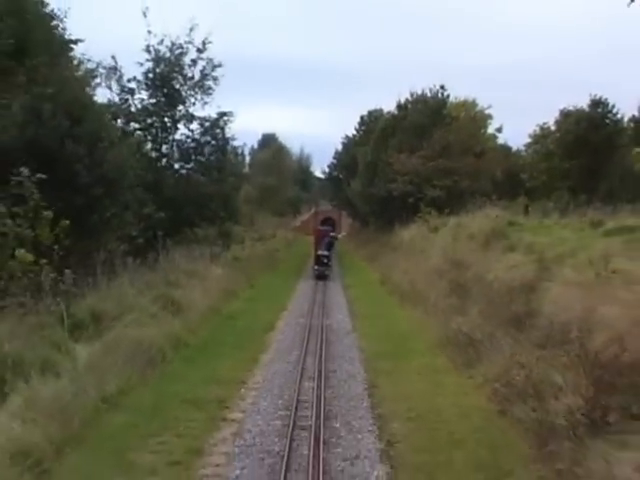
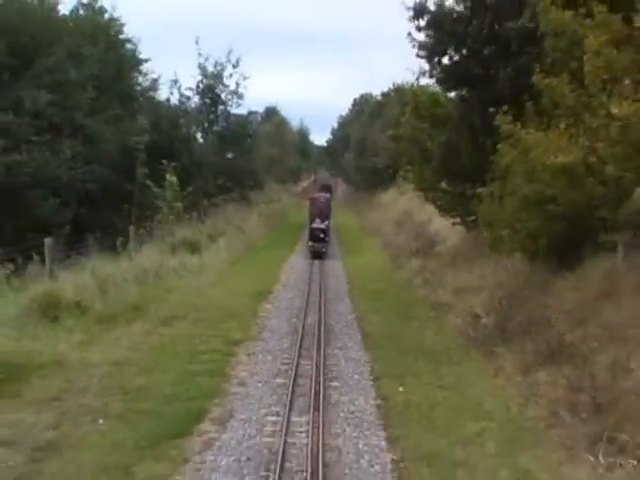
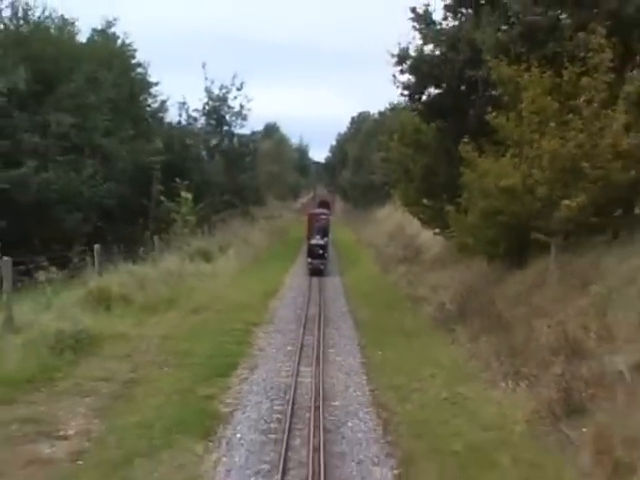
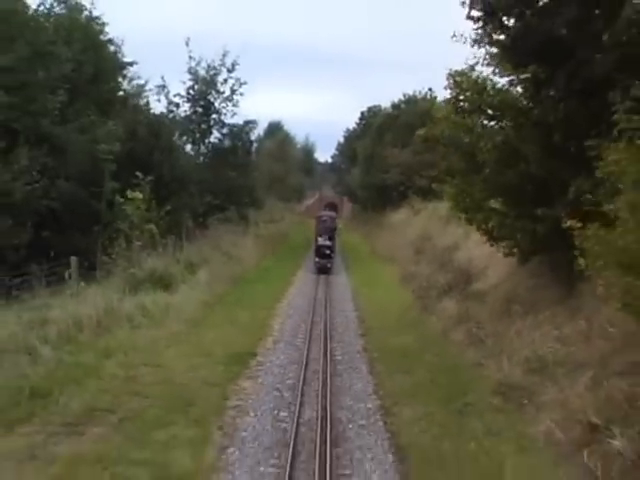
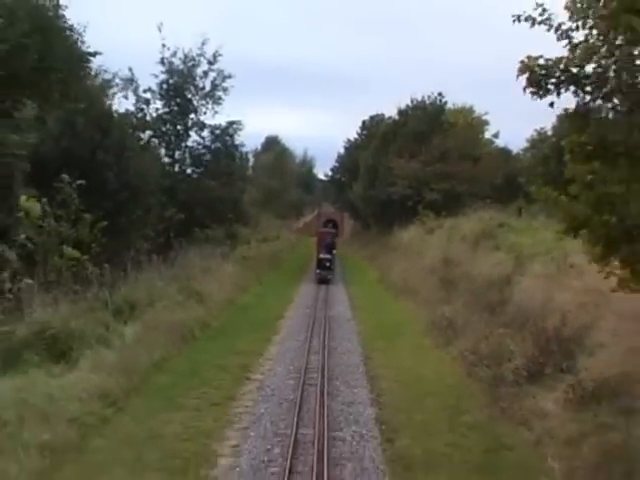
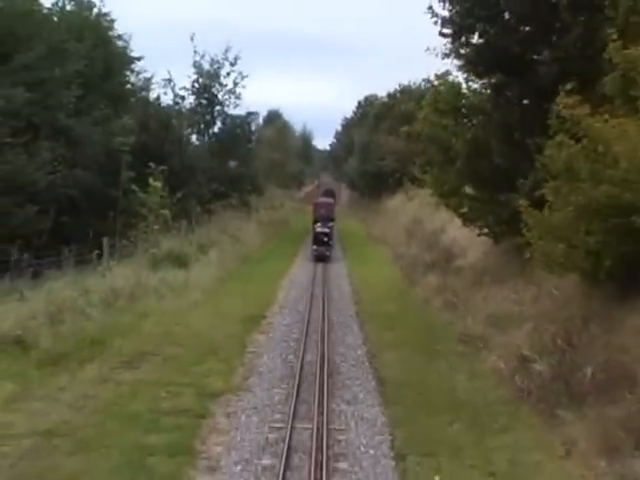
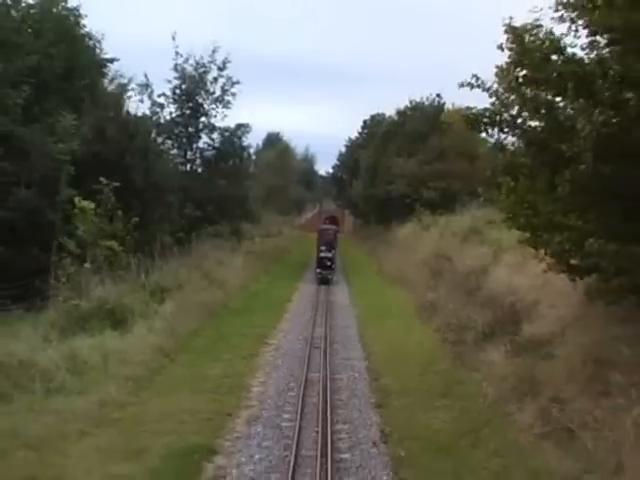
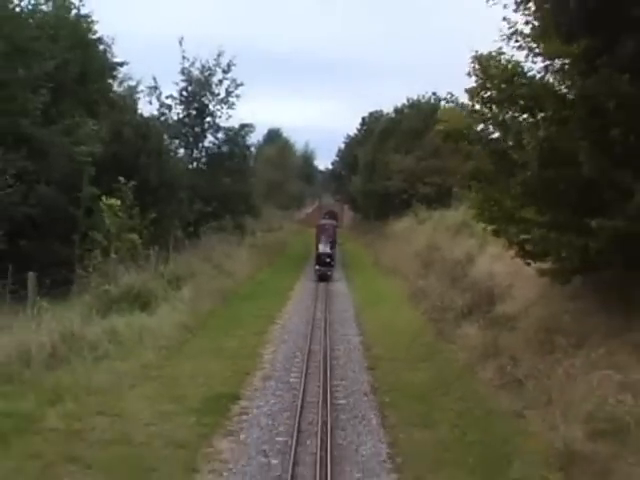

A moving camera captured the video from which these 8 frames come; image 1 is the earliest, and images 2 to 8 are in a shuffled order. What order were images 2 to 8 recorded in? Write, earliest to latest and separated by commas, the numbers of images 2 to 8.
5, 7, 8, 4, 6, 2, 3
